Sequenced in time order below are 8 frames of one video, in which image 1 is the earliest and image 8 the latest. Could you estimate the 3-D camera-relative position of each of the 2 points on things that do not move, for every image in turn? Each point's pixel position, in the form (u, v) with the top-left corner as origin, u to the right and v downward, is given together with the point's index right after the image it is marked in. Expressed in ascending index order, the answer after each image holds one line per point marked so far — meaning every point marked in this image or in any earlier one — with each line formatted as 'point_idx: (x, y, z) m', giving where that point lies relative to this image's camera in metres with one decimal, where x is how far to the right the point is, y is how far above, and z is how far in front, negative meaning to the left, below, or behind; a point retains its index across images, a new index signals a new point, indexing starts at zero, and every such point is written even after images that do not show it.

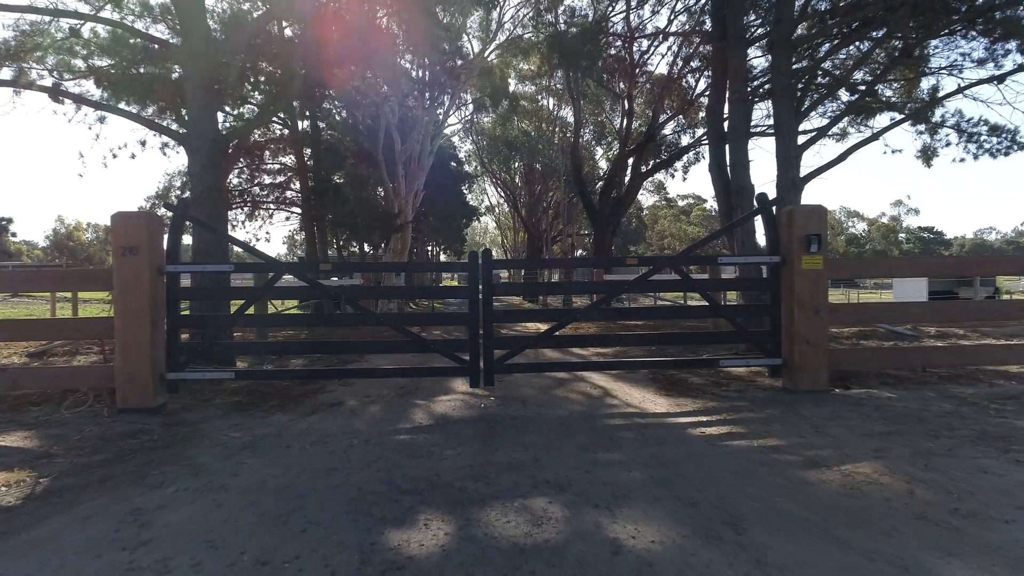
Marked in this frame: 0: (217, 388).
0: (-2.7, -0.9, +10.6) m
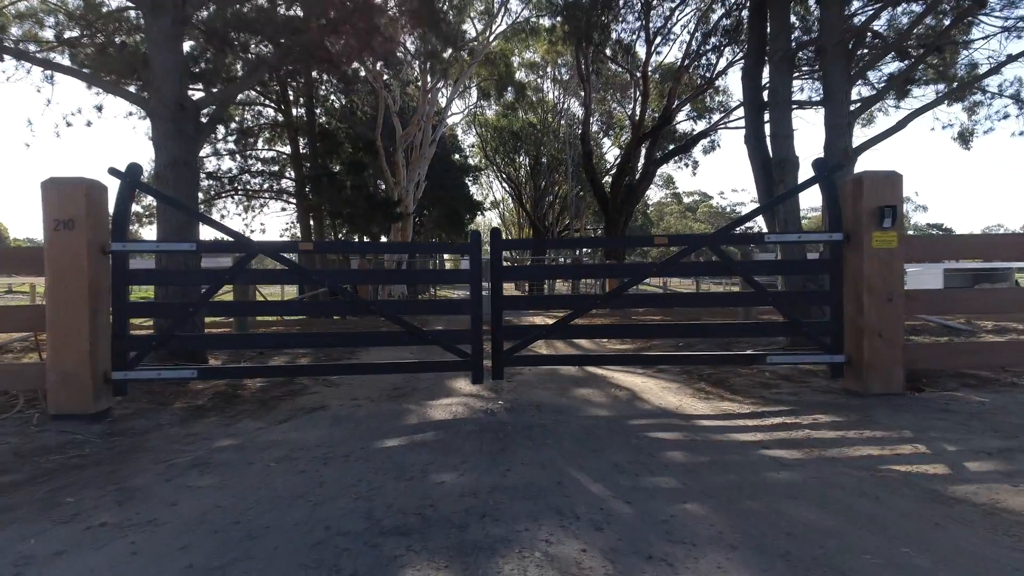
0: (-2.6, -0.8, +9.1) m
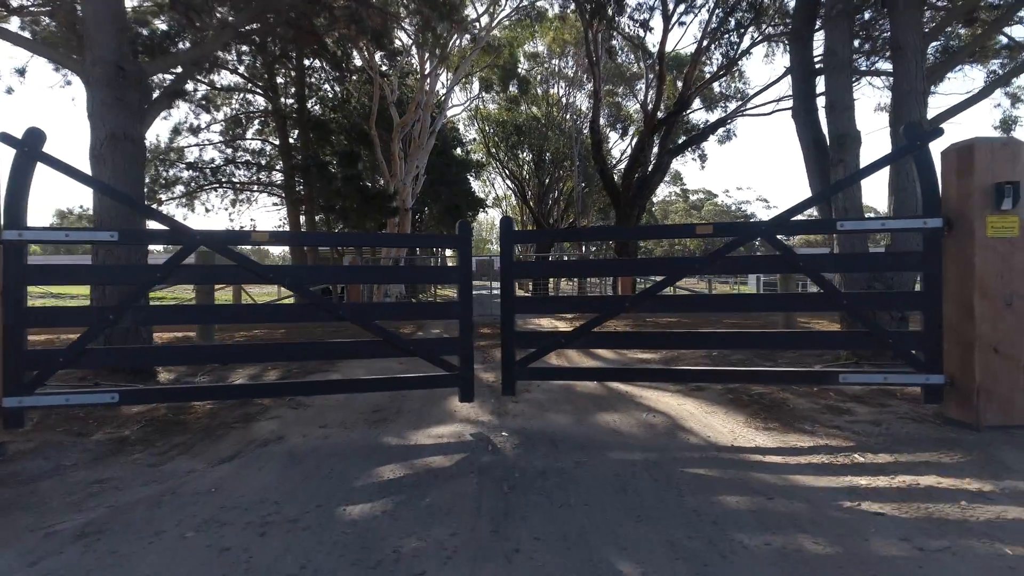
0: (-2.6, -0.8, +7.4) m
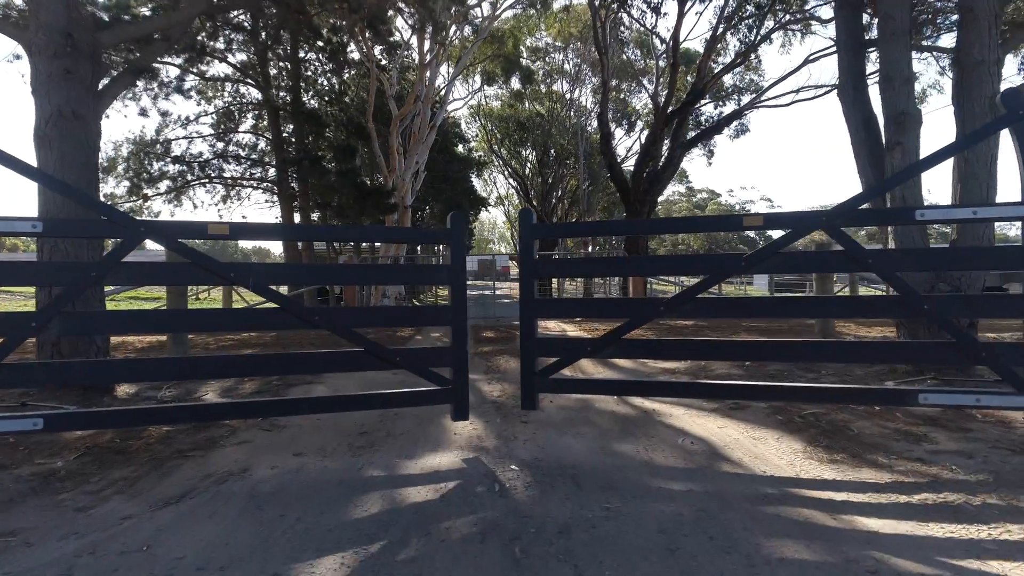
0: (-2.5, -0.8, +6.2) m
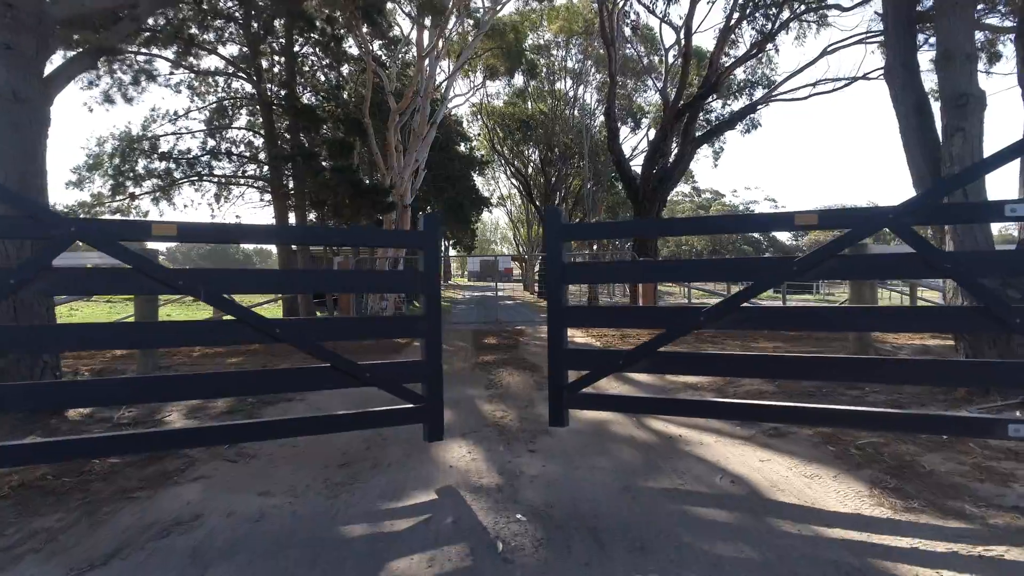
0: (-2.5, -0.8, +5.2) m
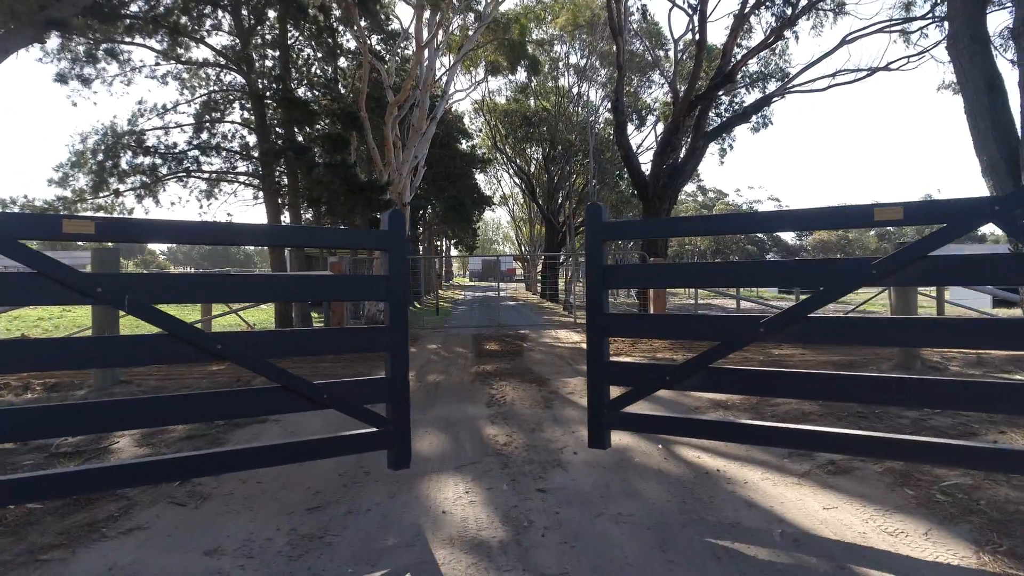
0: (-2.5, -0.9, +4.2) m
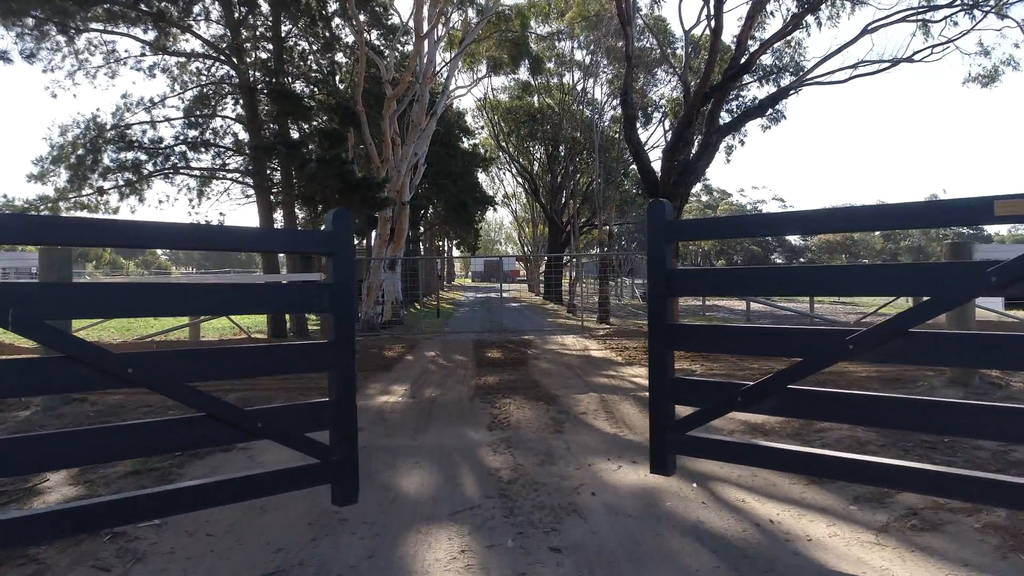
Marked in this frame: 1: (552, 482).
0: (-2.4, -0.9, +3.3) m
1: (+0.2, -0.9, +5.2) m
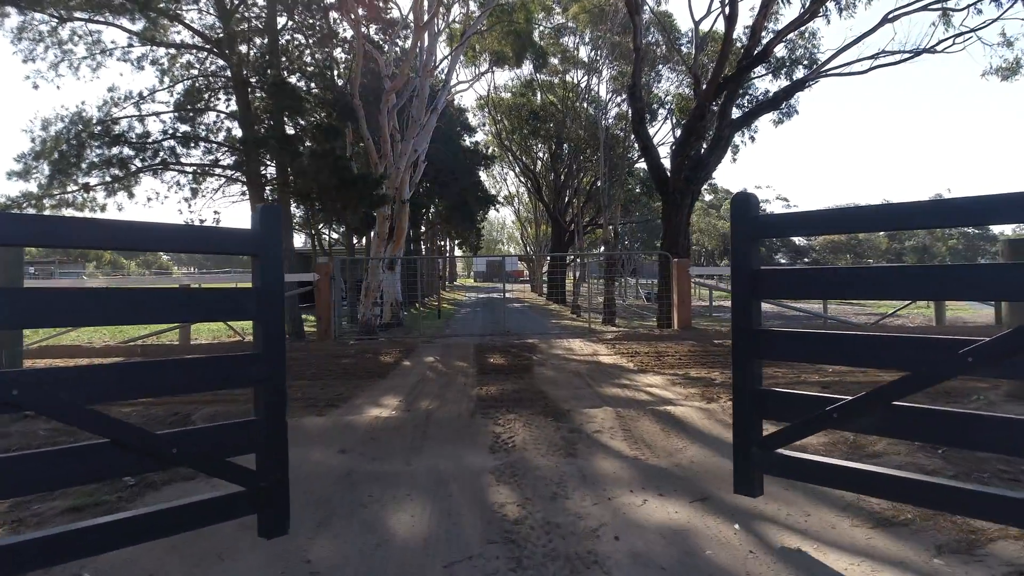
0: (-2.4, -0.9, +2.5) m
1: (+0.2, -0.9, +4.4) m
